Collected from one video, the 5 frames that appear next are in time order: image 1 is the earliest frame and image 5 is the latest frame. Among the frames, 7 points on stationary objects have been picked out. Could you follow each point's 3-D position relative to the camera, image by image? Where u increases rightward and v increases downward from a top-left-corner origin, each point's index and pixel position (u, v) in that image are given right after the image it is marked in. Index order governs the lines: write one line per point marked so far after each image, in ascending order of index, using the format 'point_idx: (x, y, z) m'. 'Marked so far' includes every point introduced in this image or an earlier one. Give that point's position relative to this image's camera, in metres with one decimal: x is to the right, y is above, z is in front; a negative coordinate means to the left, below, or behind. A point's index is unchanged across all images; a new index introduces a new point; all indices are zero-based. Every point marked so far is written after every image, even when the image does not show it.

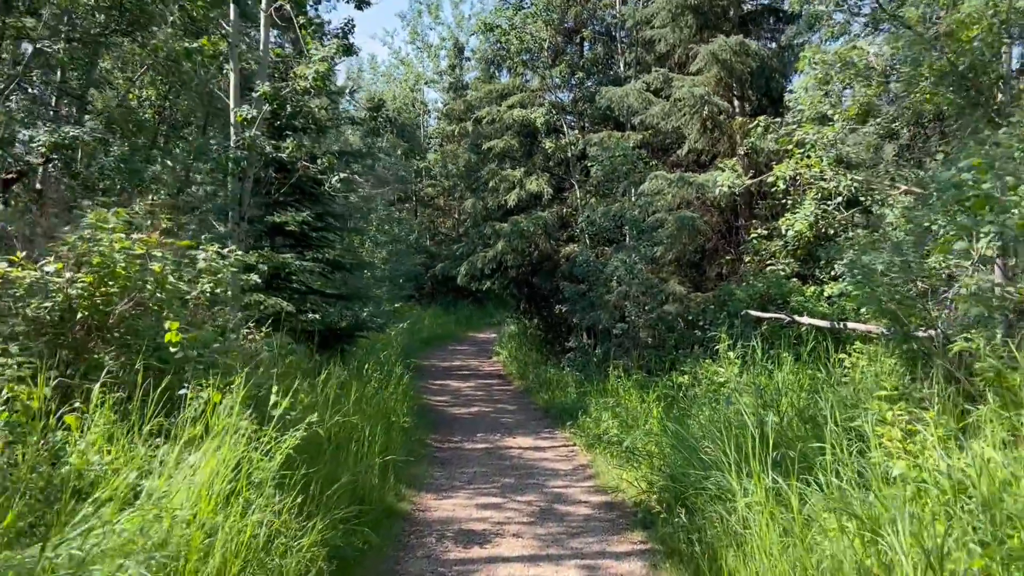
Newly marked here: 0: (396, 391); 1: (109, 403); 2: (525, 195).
0: (-1.2, -1.0, +8.1) m
1: (-1.7, -0.5, +3.5) m
2: (+0.2, +1.5, +13.2) m
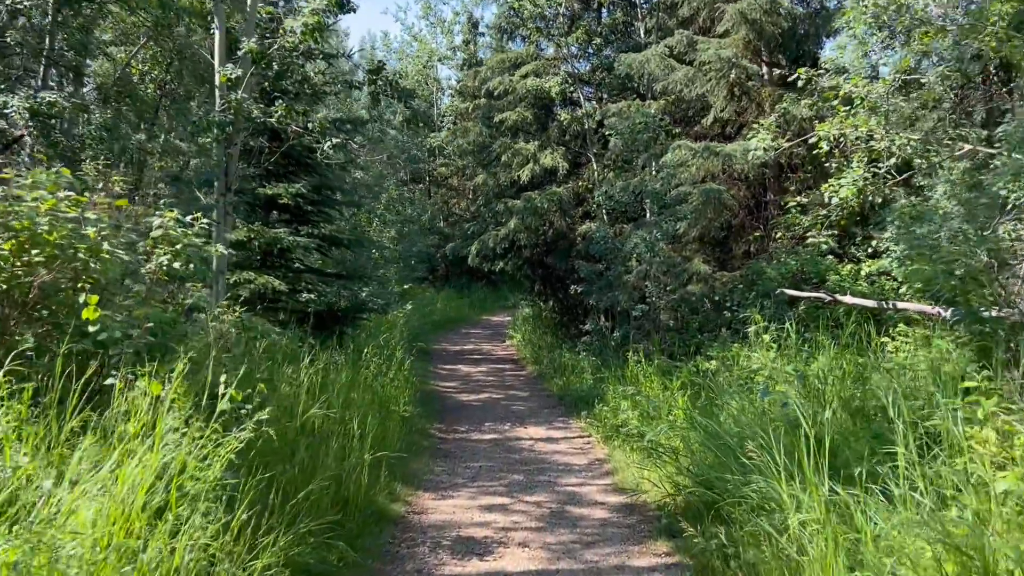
0: (-1.1, -0.8, +7.5) m
1: (-1.7, -0.4, +2.9) m
2: (+0.4, +1.8, +12.5) m
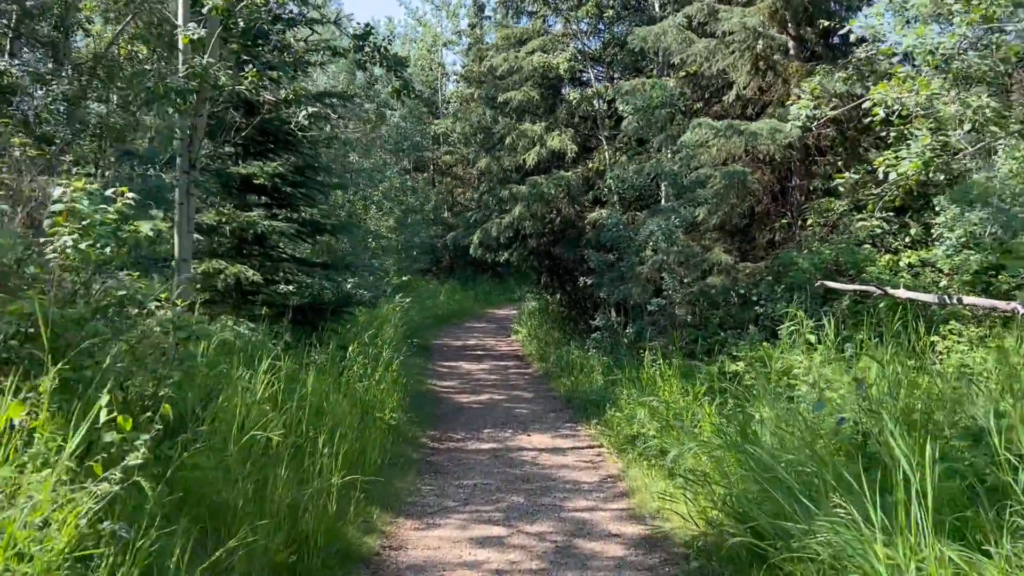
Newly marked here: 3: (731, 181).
0: (-1.0, -0.8, +6.7) m
1: (-1.8, -0.3, +2.1) m
2: (+0.5, +1.9, +11.7) m
3: (+2.3, +1.1, +8.6) m
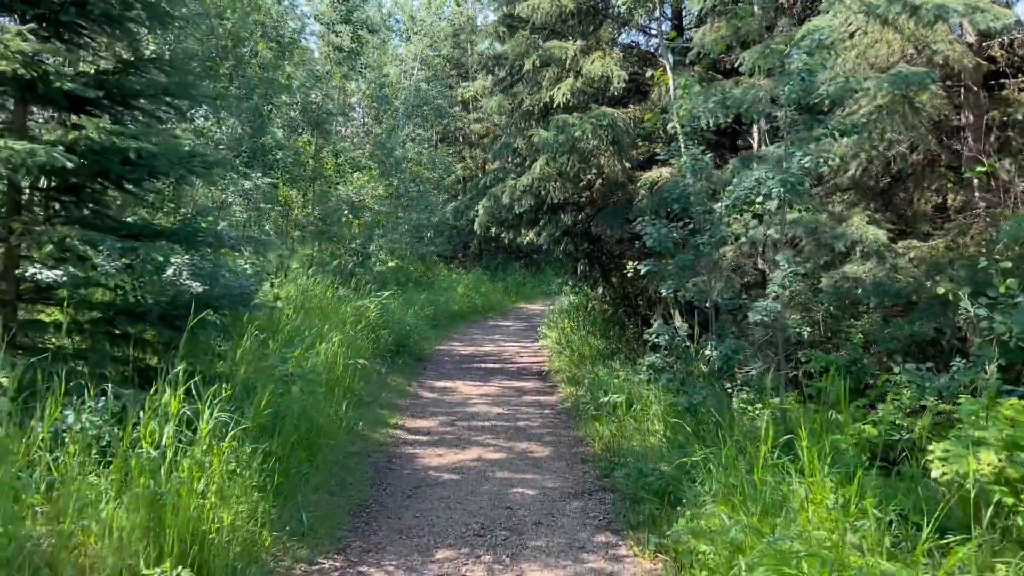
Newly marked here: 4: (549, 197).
0: (-1.2, -0.7, +3.3) m
1: (-2.2, -0.3, -1.3) m
2: (+0.7, +2.0, +8.1) m
3: (+2.3, +1.2, +5.0) m
4: (+0.4, +1.0, +8.5) m
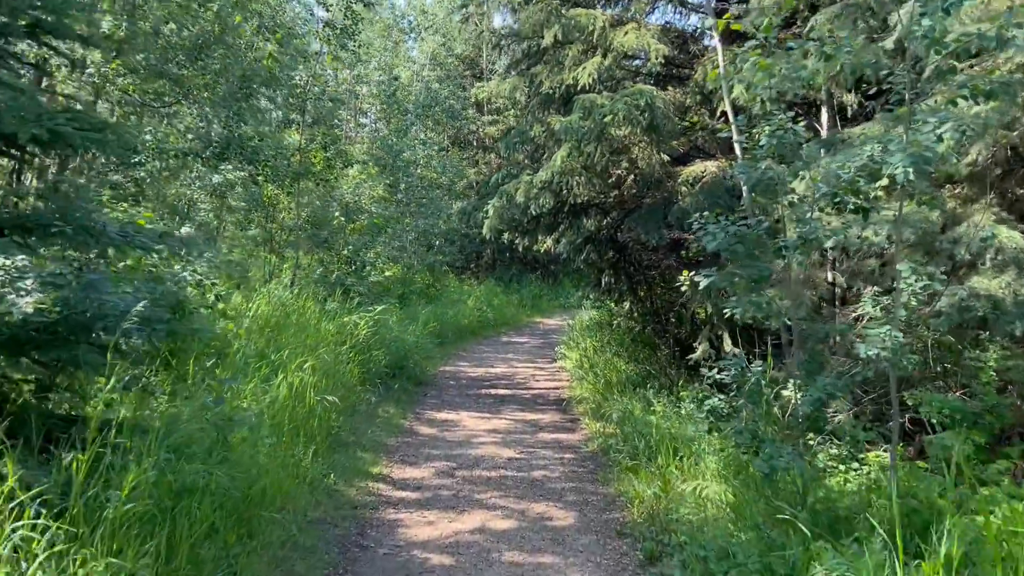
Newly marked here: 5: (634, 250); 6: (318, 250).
0: (-1.1, -0.8, +2.0) m
1: (-2.2, -0.3, -2.5) m
2: (+0.9, +1.9, +6.9) m
3: (+2.4, +1.1, +3.7) m
4: (+0.5, +0.8, +7.2) m
5: (+1.1, +0.4, +7.7) m
6: (-2.2, +0.4, +9.1) m
